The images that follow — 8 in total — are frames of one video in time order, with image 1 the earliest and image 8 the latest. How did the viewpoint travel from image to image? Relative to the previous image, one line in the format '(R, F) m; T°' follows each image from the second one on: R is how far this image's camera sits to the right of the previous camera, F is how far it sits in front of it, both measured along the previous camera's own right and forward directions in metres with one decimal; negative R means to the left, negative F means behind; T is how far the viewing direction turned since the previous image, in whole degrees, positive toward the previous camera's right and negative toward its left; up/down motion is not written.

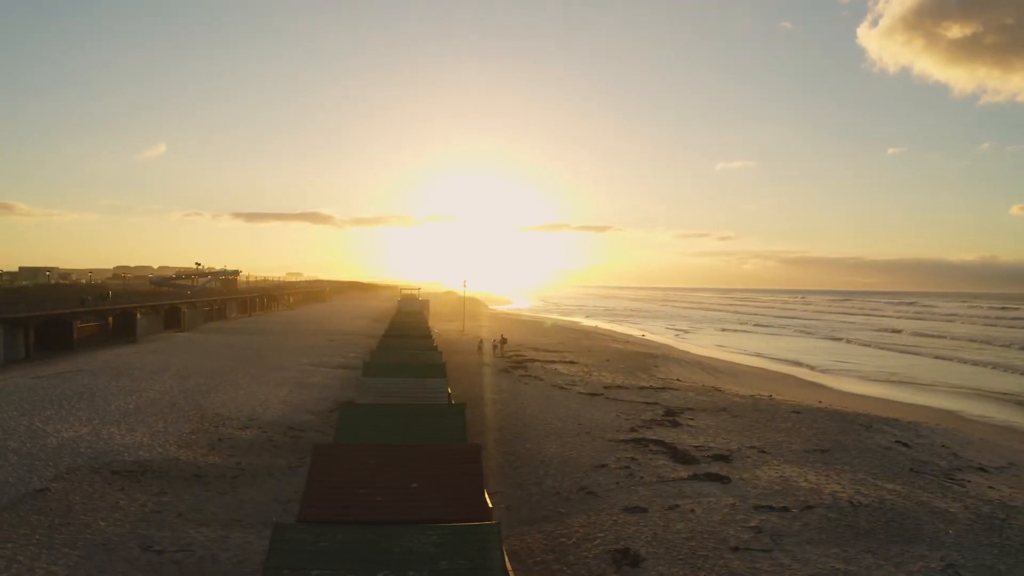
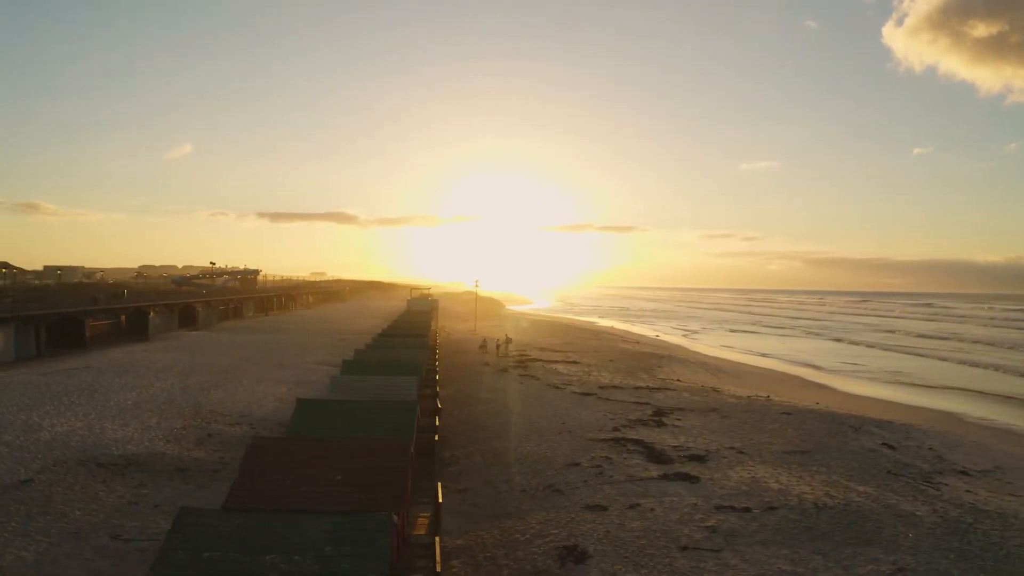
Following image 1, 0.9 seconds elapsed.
(+1.3, -0.1) m; -2°
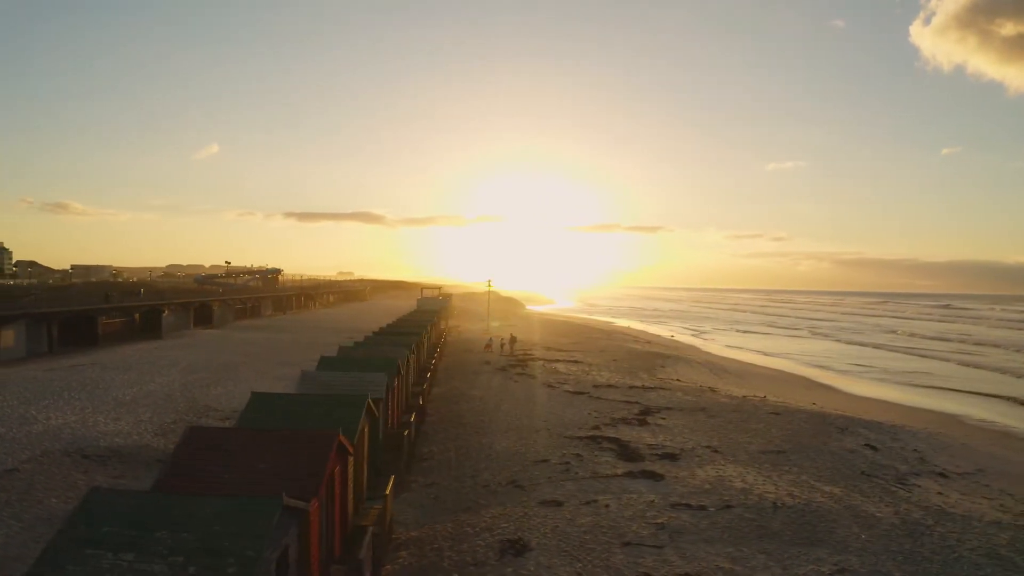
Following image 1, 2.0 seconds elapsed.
(+1.5, -0.2) m; -2°
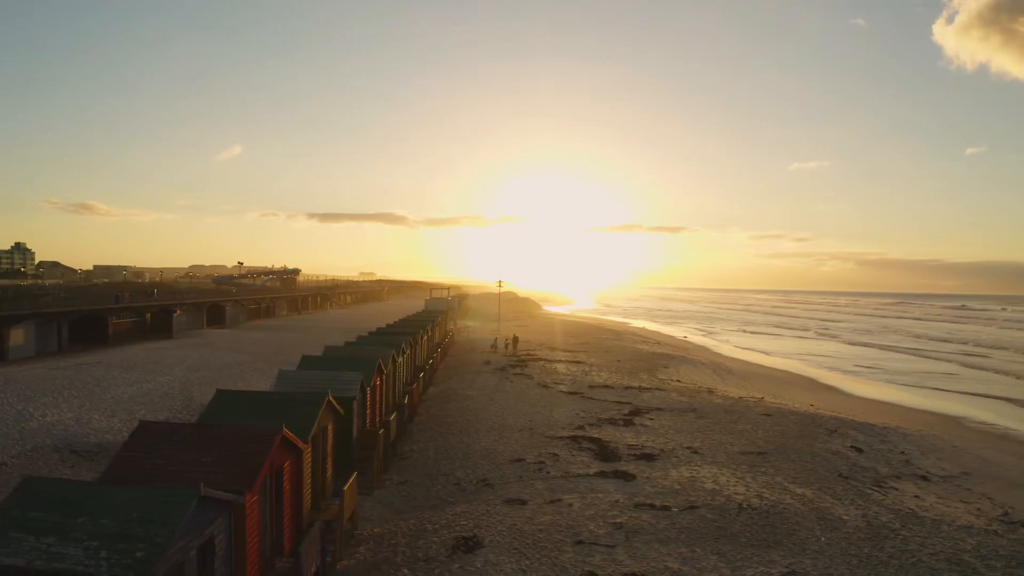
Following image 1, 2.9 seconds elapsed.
(+1.2, -0.1) m; -2°
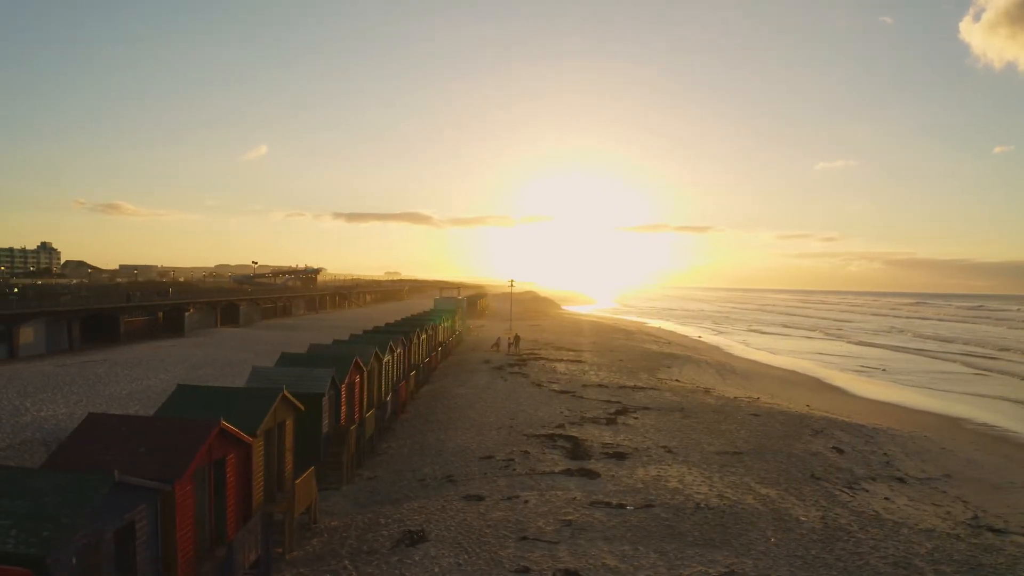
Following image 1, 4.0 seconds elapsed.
(+1.5, -0.1) m; -2°
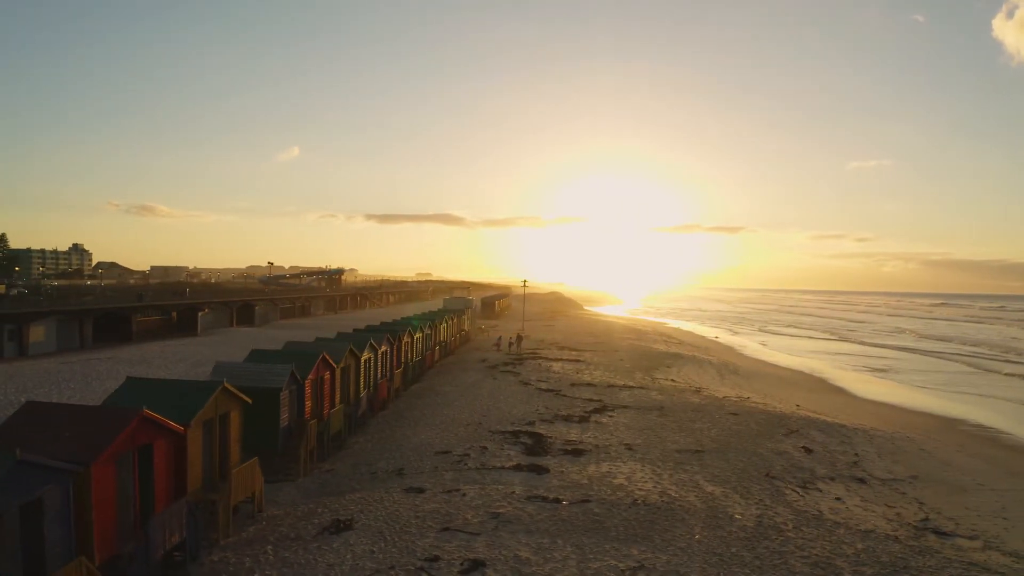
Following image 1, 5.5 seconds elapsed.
(+2.1, -0.2) m; -2°
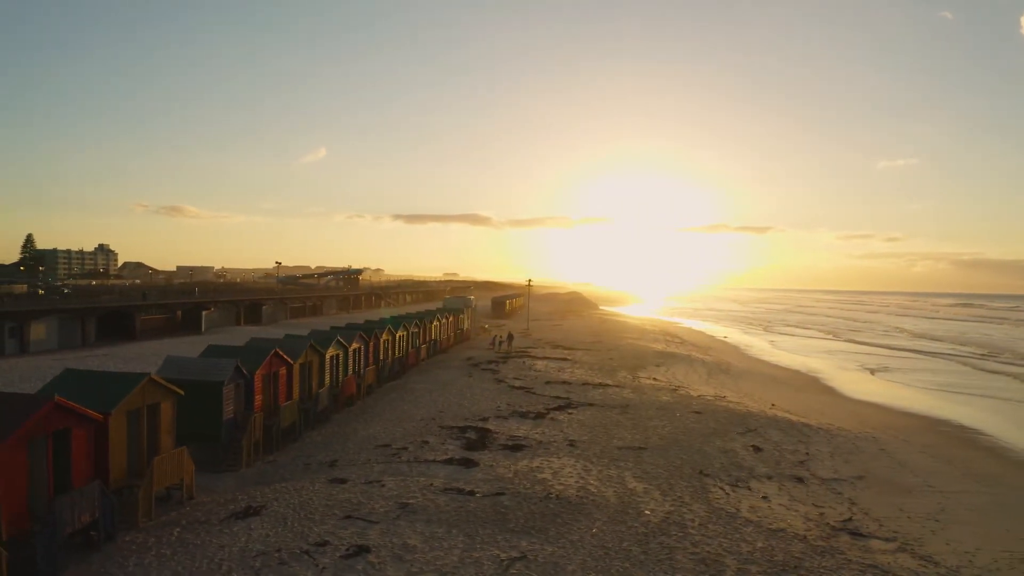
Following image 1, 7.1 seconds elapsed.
(+2.5, -0.2) m; -2°
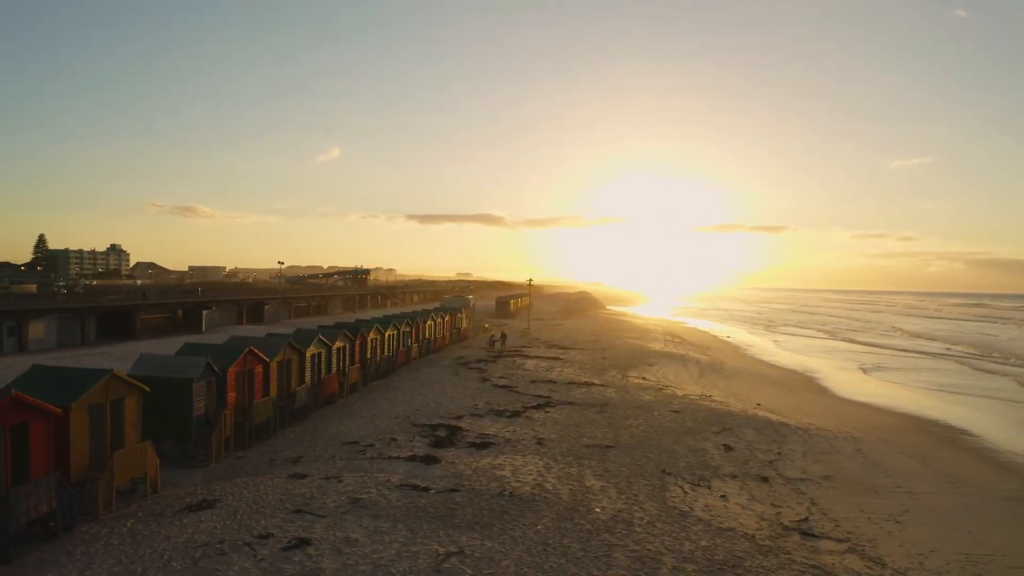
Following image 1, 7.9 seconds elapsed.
(+1.3, -0.1) m; -1°
